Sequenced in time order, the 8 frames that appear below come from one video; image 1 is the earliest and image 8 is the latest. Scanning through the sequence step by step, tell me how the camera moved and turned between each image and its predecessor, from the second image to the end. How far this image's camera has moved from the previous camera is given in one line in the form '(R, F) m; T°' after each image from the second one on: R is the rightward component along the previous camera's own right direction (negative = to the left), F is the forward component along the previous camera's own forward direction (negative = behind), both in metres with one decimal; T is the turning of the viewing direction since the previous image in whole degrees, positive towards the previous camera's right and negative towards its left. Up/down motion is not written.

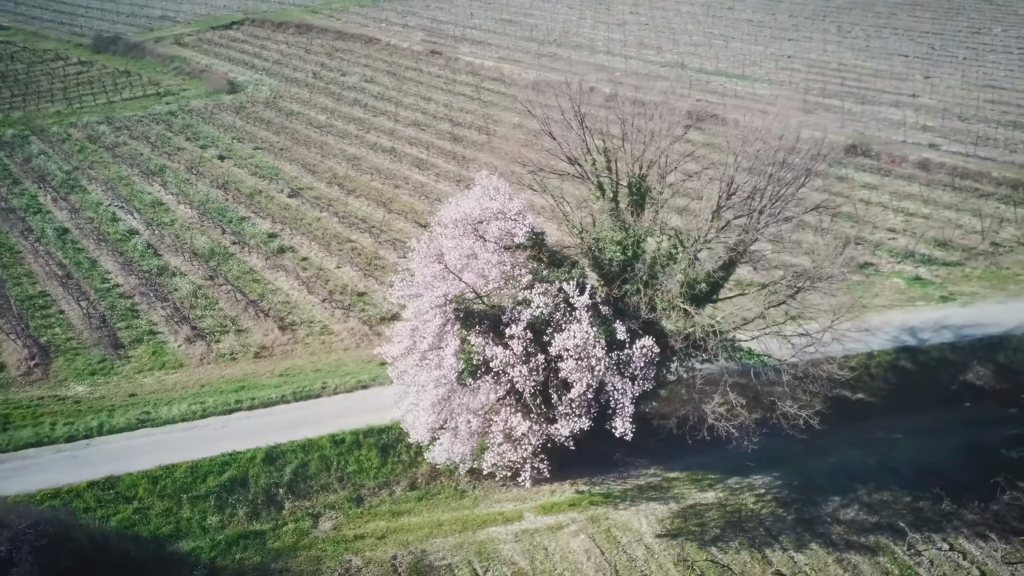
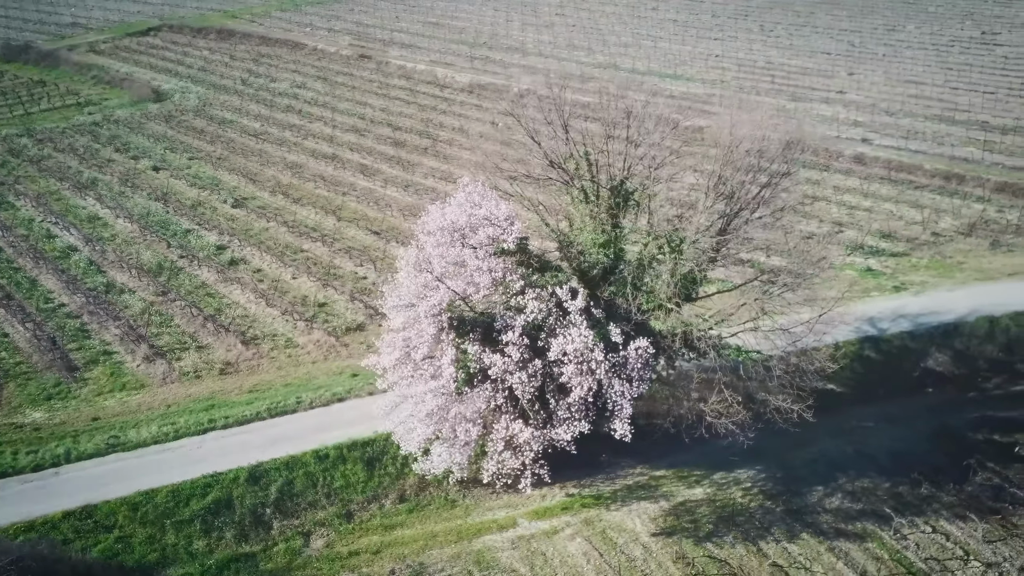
(-1.1, +0.1) m; +5°
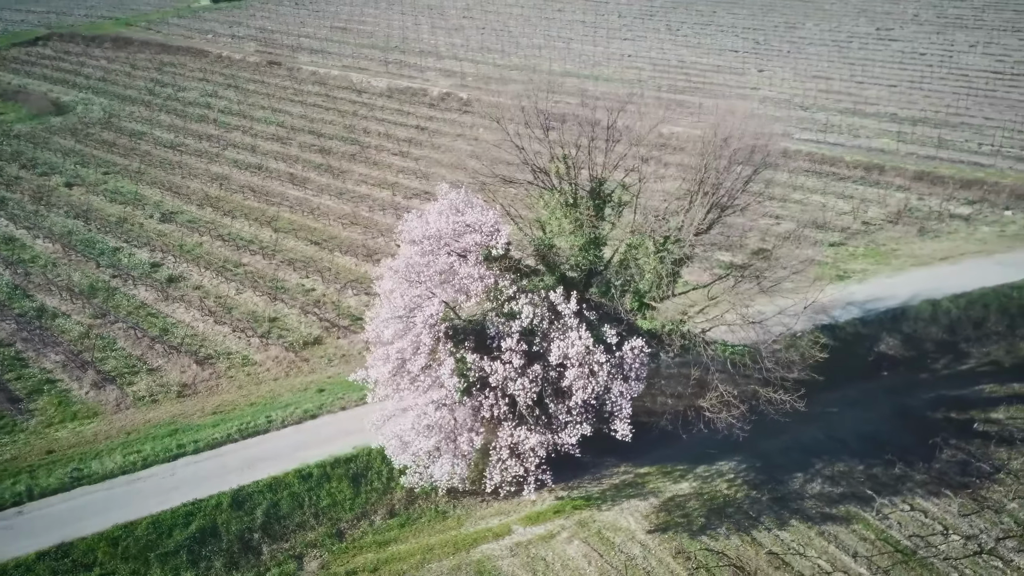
(-1.4, +0.1) m; +6°
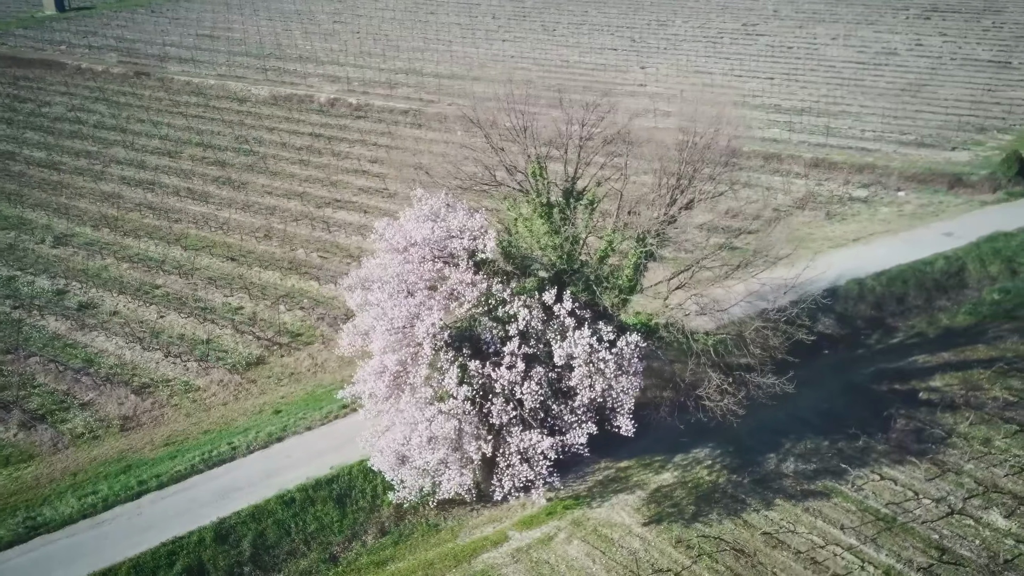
(-1.9, +0.3) m; +8°
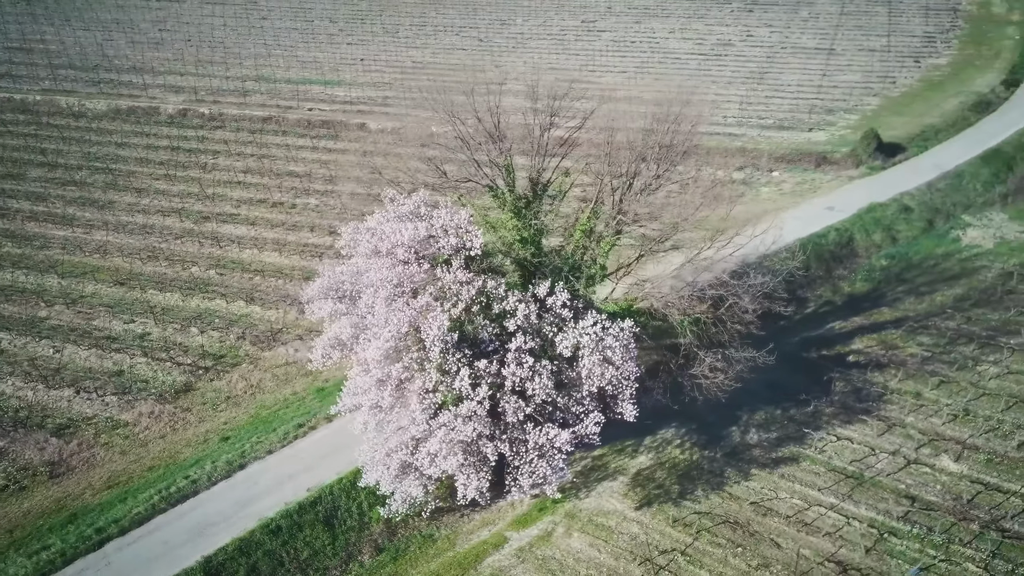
(-2.5, +0.5) m; +11°
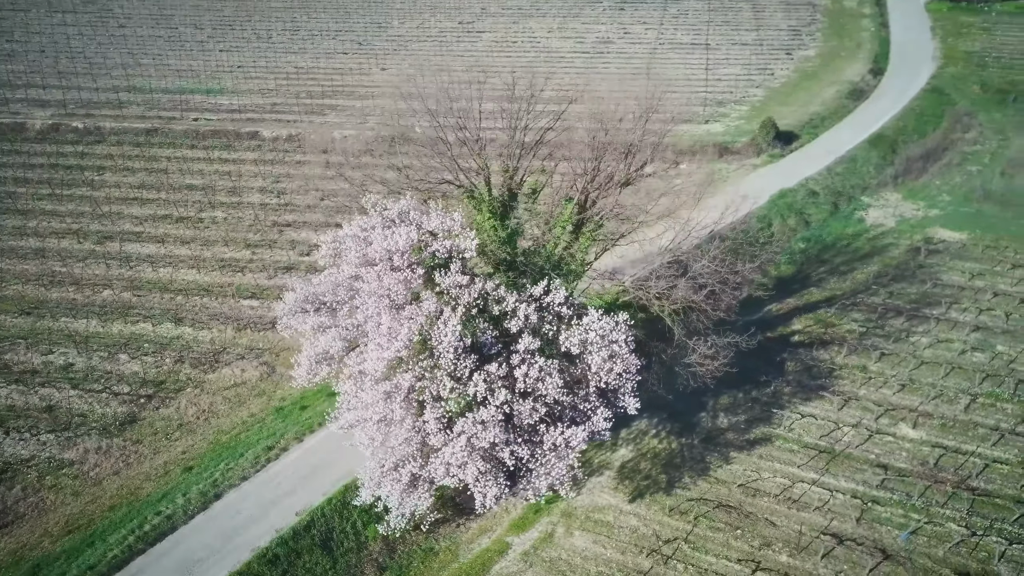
(-2.0, +0.4) m; +8°
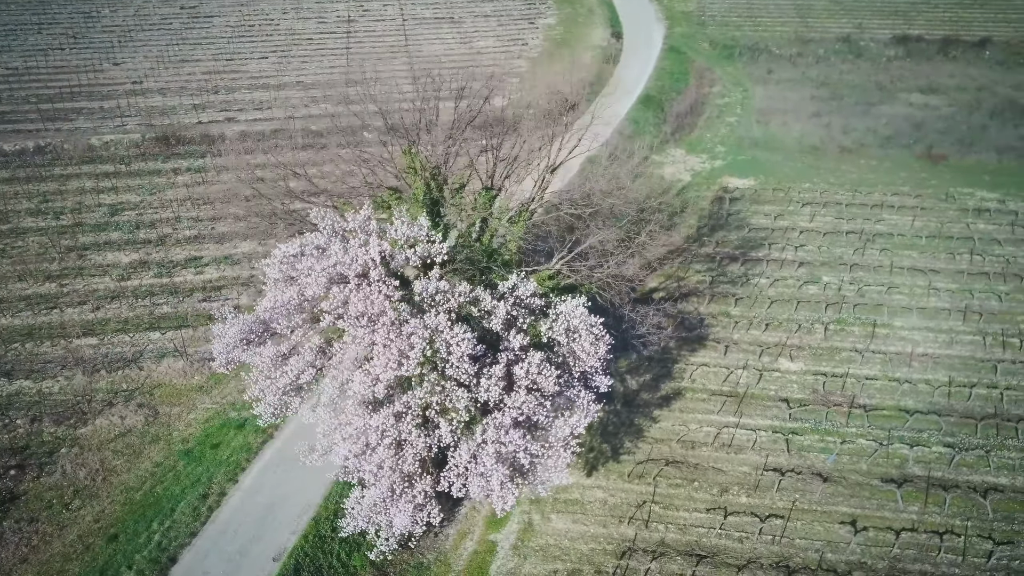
(-3.6, +0.7) m; +17°
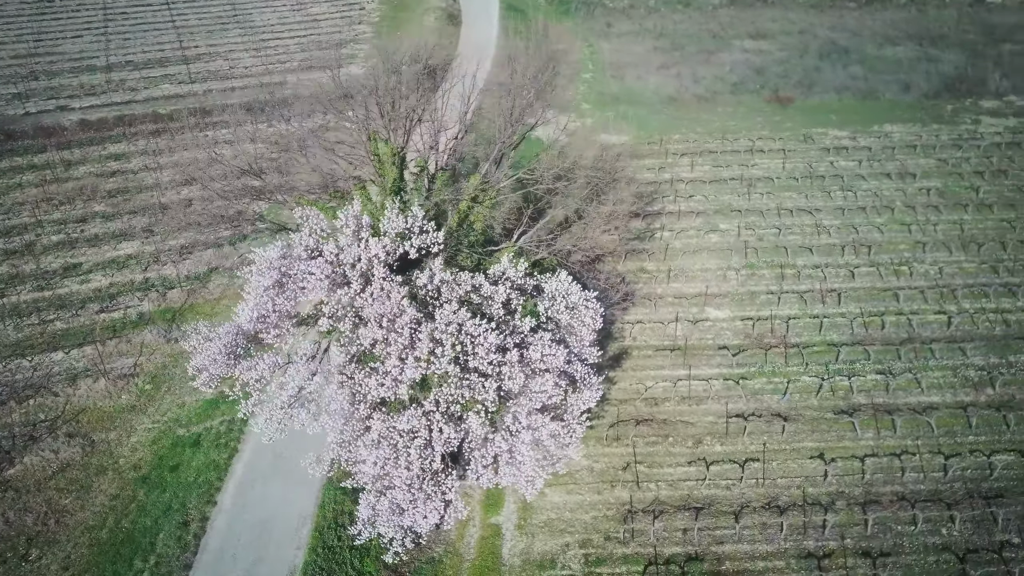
(-2.6, +0.4) m; +11°
